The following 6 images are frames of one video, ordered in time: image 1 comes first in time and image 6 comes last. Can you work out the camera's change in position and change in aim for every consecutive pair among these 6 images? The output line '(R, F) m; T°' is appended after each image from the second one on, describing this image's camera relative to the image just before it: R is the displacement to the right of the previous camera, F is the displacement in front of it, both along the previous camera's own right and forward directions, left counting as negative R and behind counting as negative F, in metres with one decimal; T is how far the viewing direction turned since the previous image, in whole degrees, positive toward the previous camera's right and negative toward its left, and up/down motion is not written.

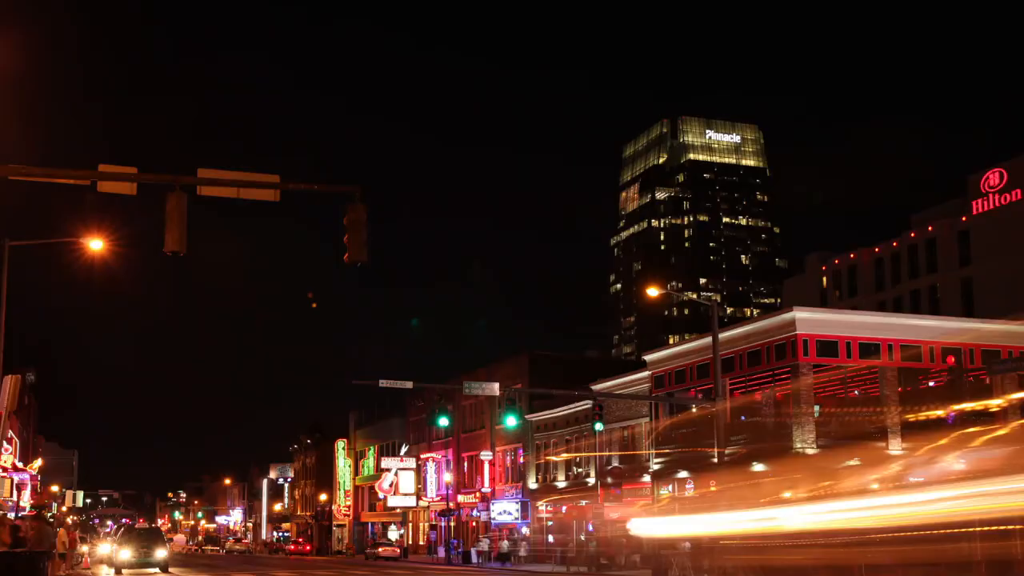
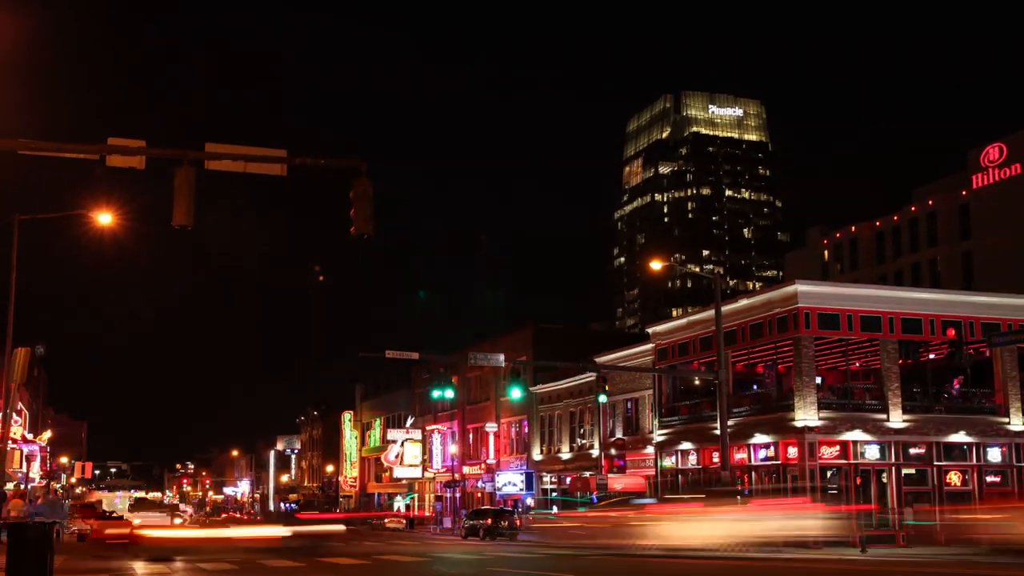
(0.0, -0.5) m; 0°
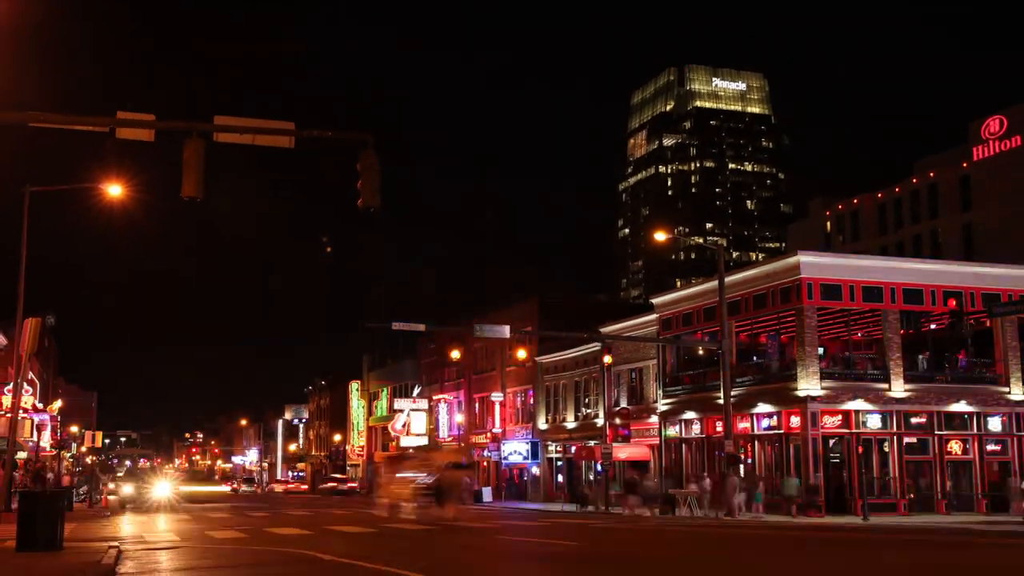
(0.0, -0.6) m; 0°
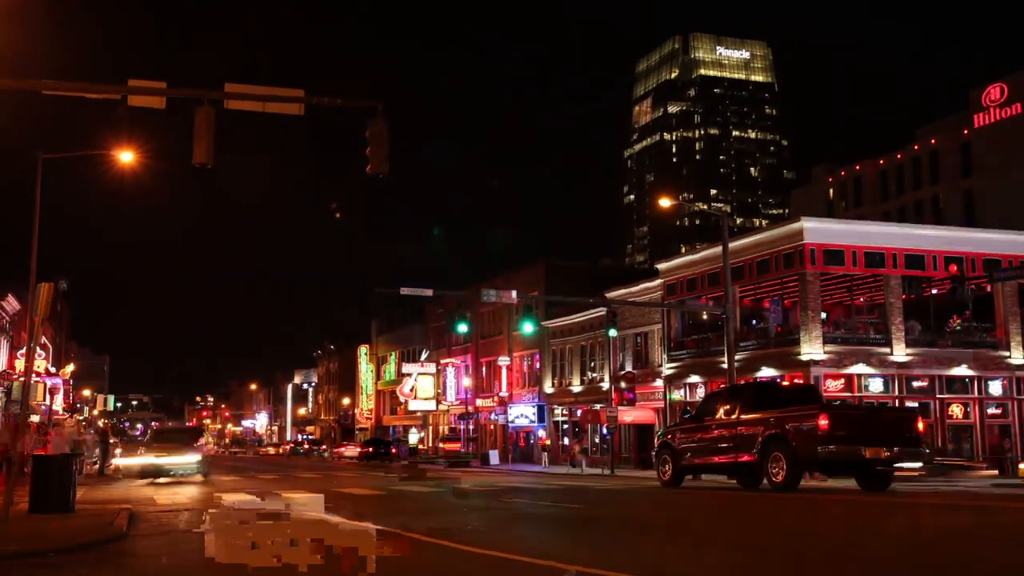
(0.0, -0.7) m; 0°
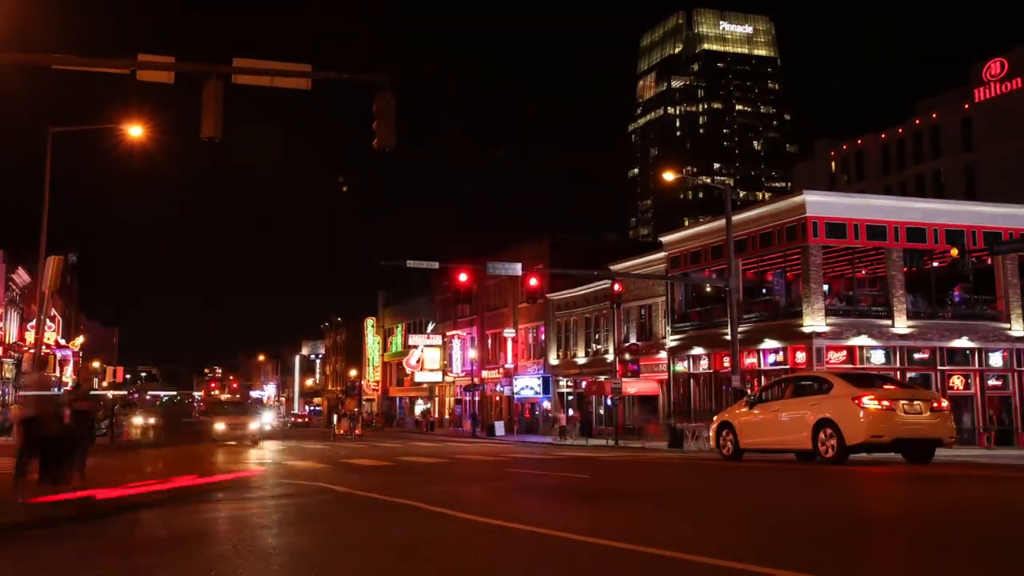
(0.0, -0.6) m; 0°
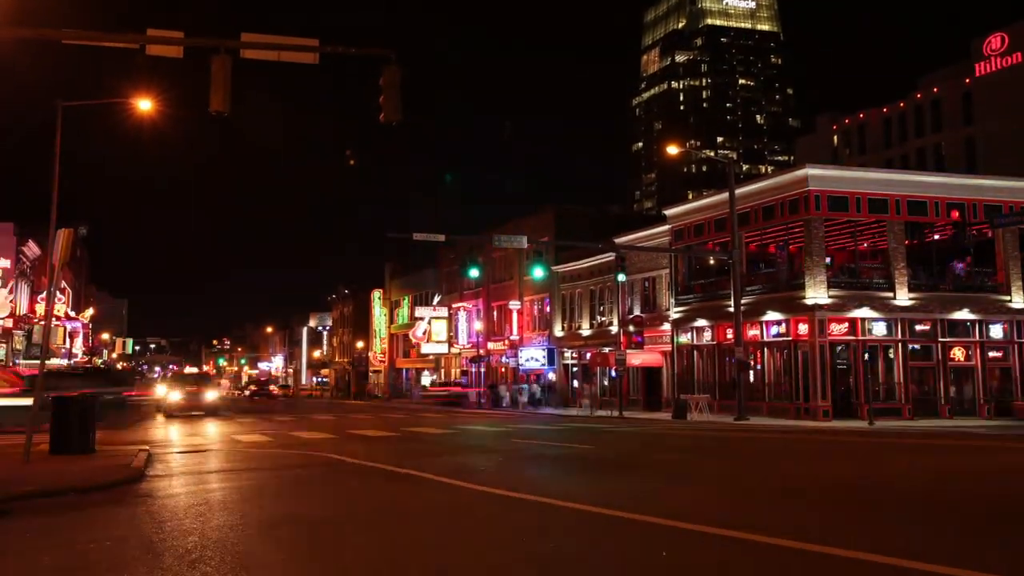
(0.0, -0.7) m; 0°
